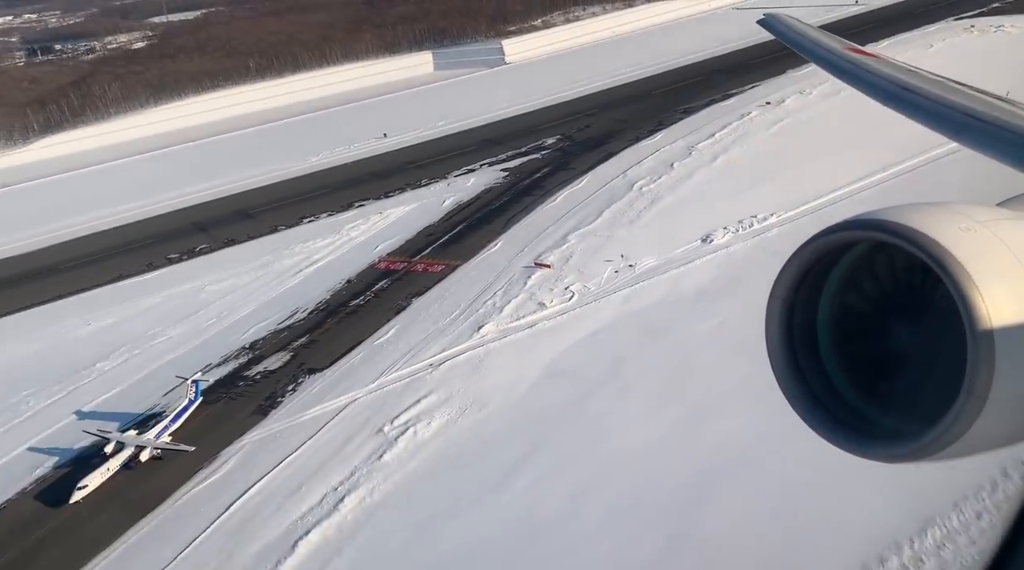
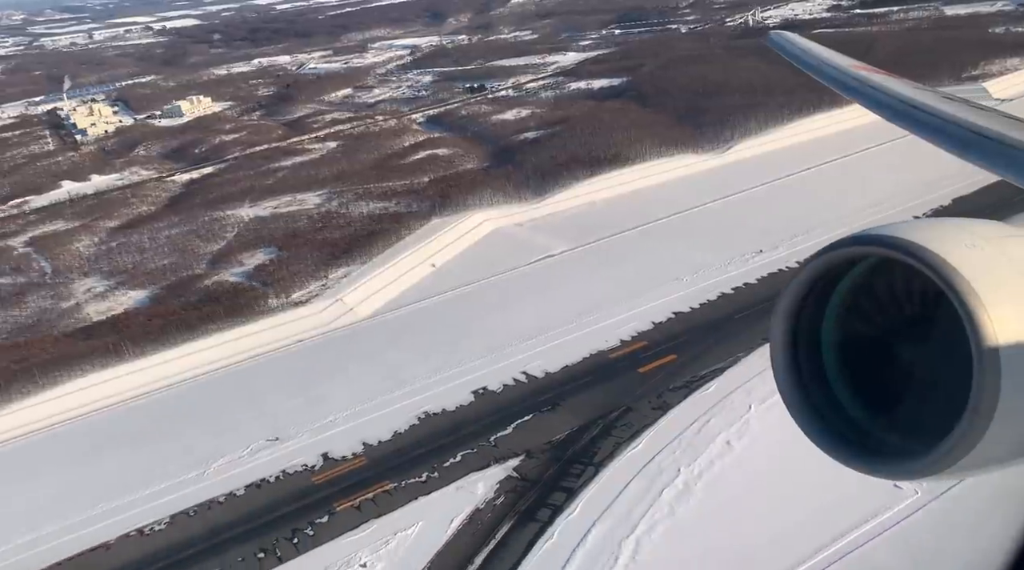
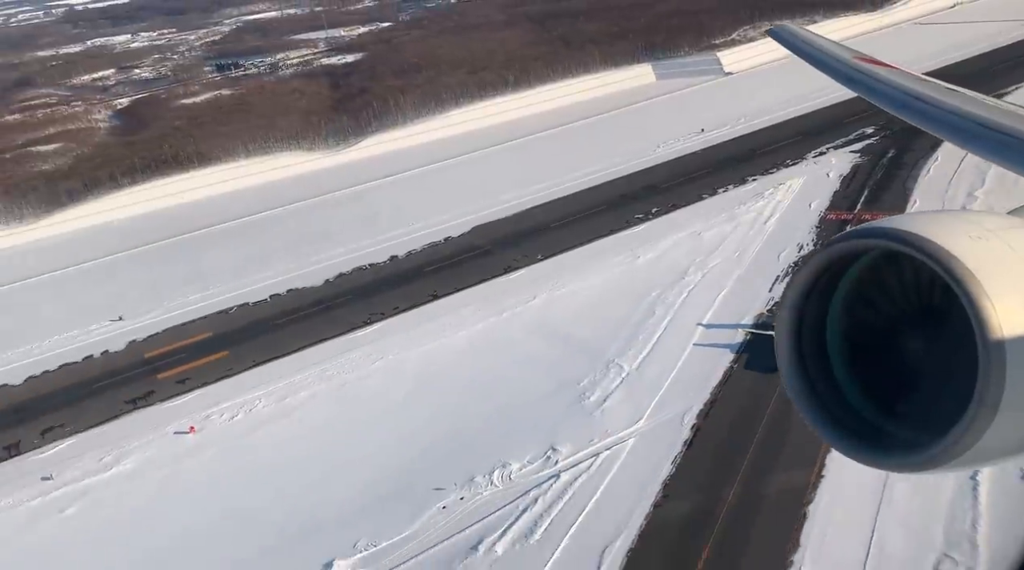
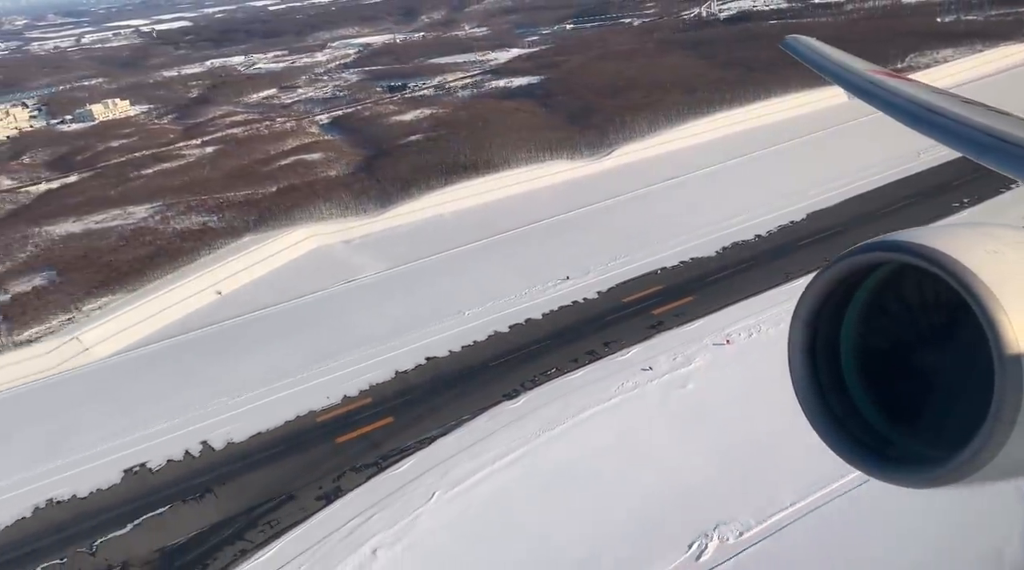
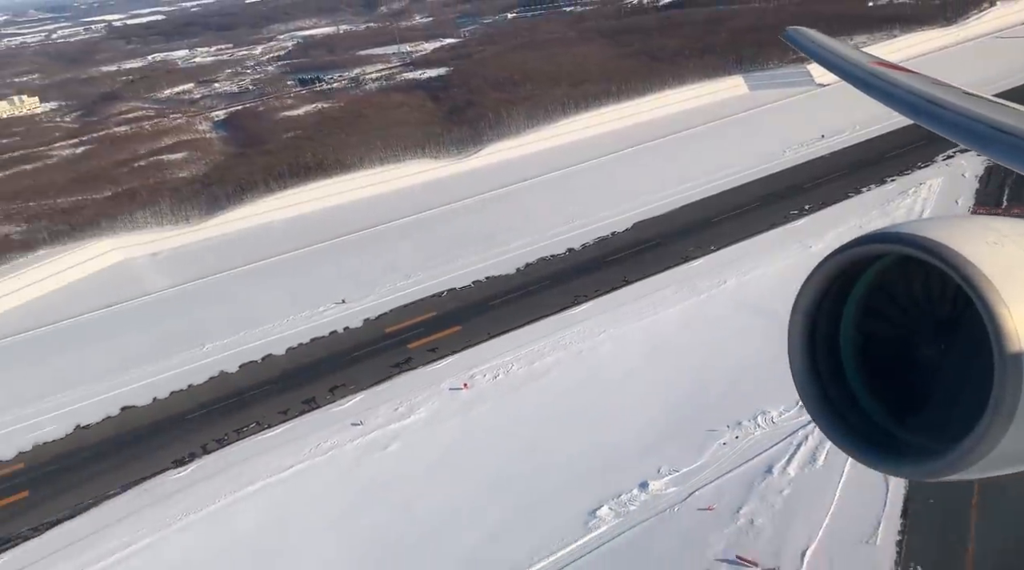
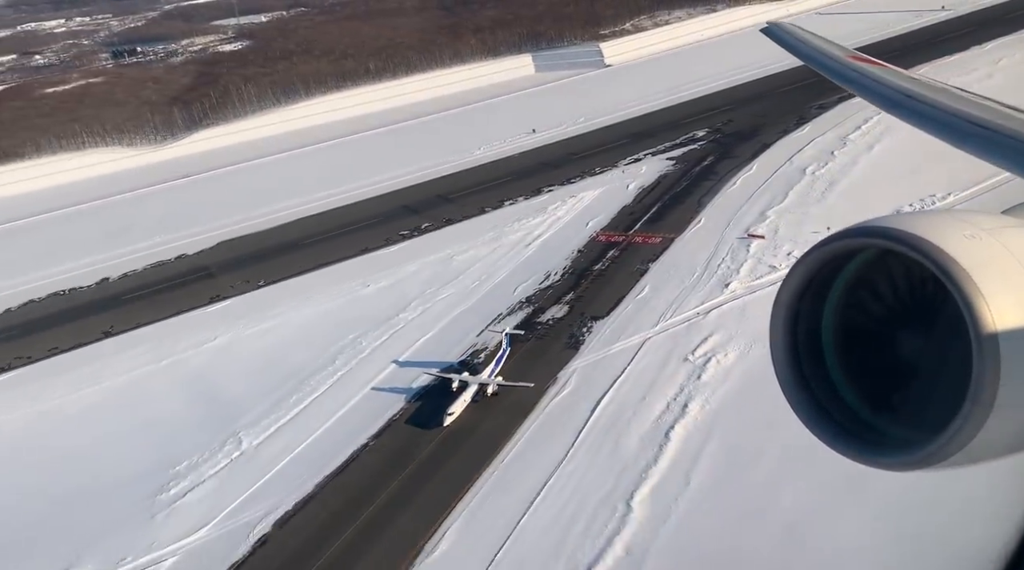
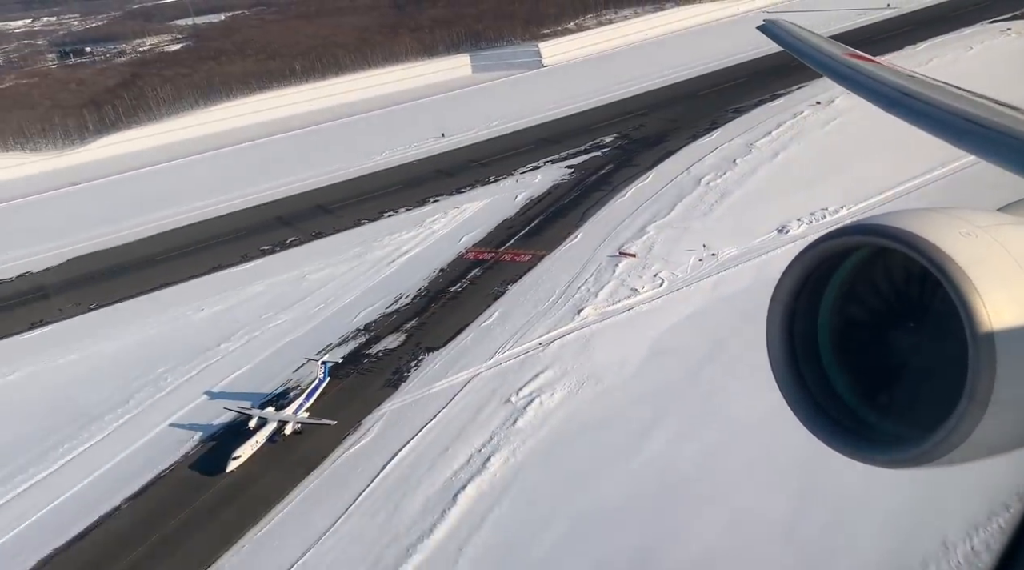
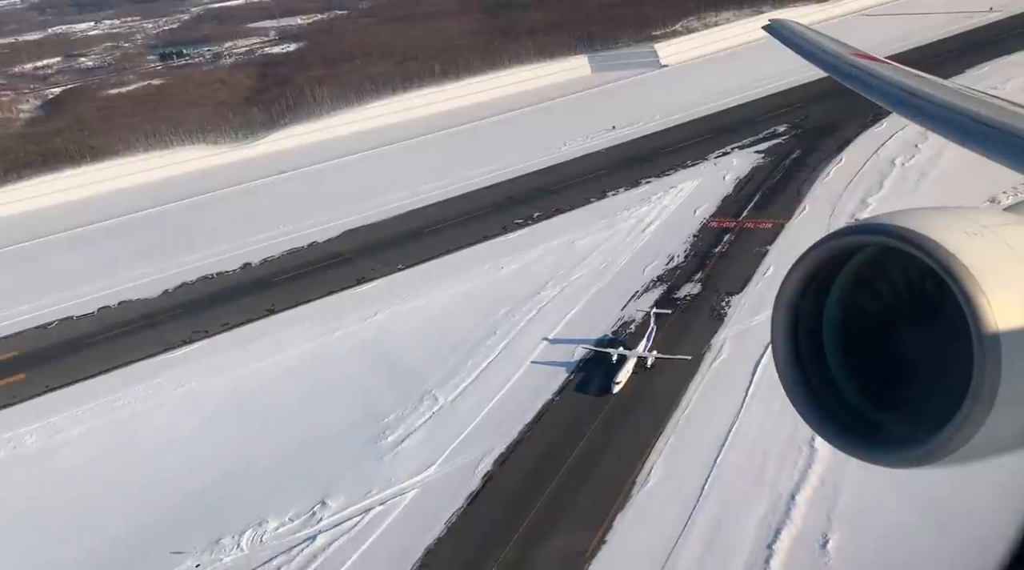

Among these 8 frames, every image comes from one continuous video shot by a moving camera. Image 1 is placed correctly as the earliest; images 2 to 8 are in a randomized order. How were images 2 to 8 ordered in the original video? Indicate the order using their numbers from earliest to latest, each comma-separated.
7, 6, 8, 3, 5, 4, 2
